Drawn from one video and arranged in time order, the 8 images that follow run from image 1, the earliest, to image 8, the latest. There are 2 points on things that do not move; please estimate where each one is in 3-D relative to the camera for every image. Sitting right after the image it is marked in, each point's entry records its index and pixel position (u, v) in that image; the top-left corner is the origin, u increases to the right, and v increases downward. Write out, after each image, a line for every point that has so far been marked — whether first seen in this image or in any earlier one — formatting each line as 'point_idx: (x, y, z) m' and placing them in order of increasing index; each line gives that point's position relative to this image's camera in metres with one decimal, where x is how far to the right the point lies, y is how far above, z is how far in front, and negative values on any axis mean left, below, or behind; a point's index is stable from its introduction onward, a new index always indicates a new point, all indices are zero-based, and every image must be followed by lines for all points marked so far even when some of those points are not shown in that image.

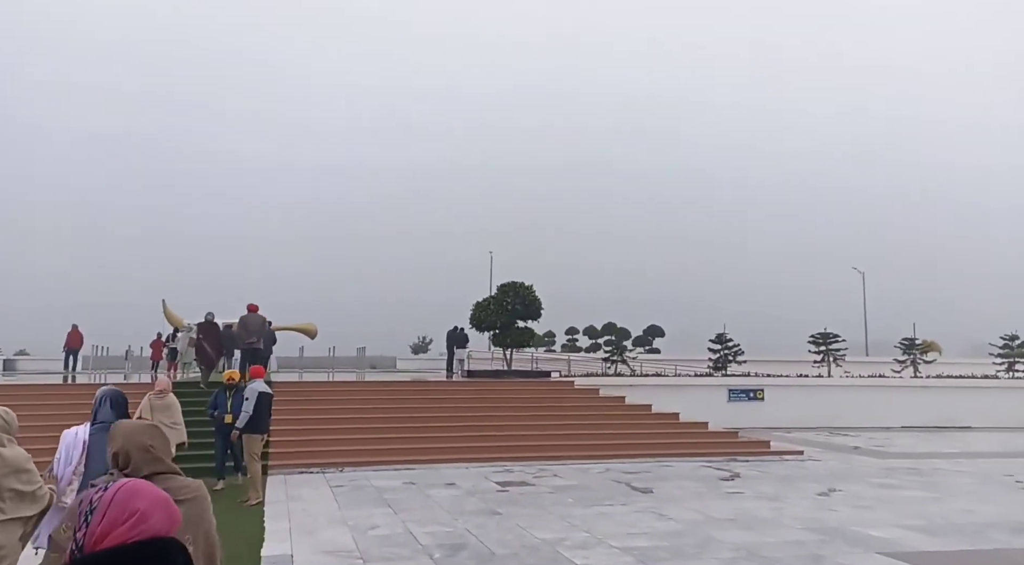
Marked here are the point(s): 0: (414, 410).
0: (-1.9, -2.4, +14.5) m
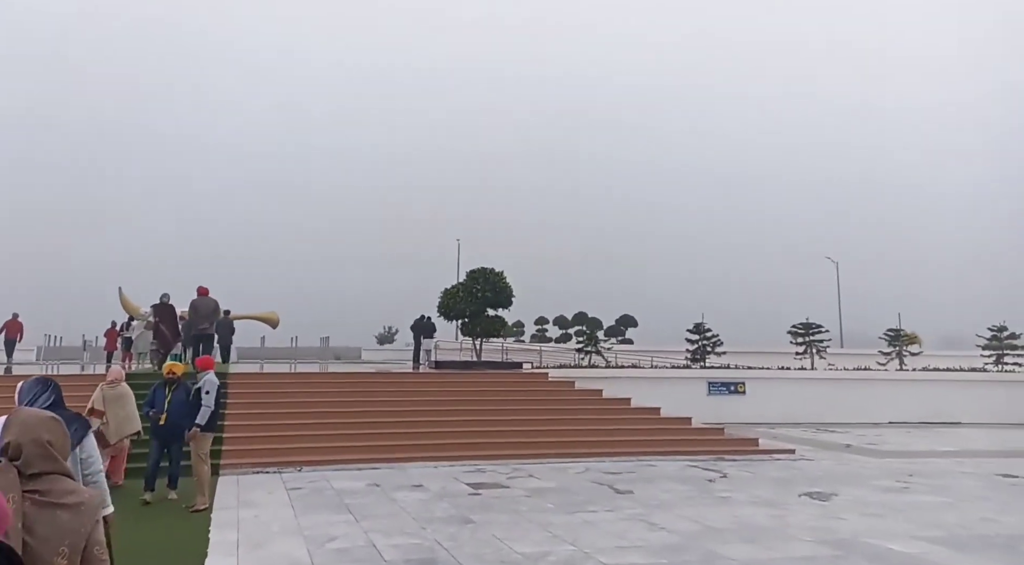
0: (-2.4, -2.2, +13.5) m
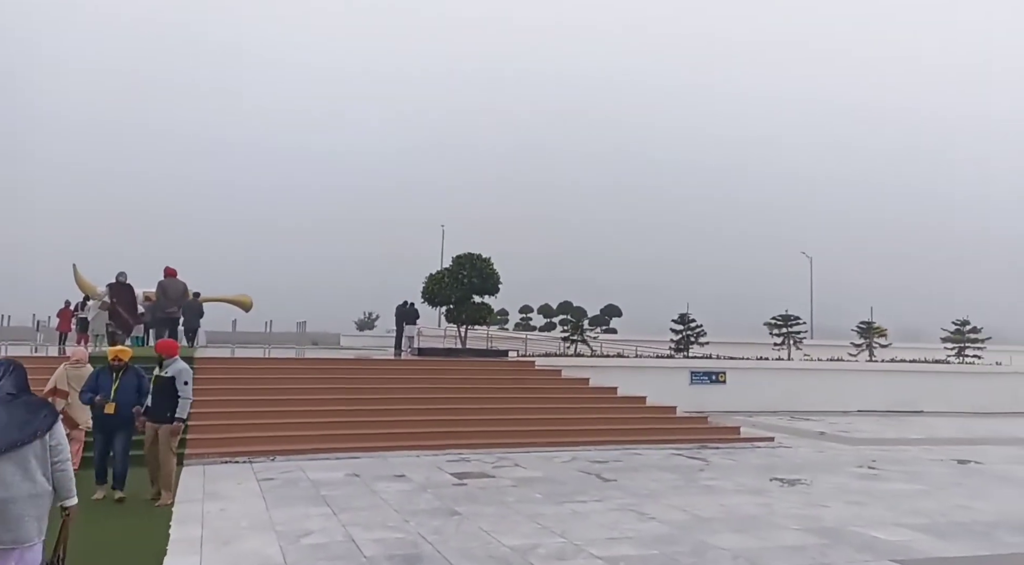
0: (-2.7, -1.9, +13.3) m
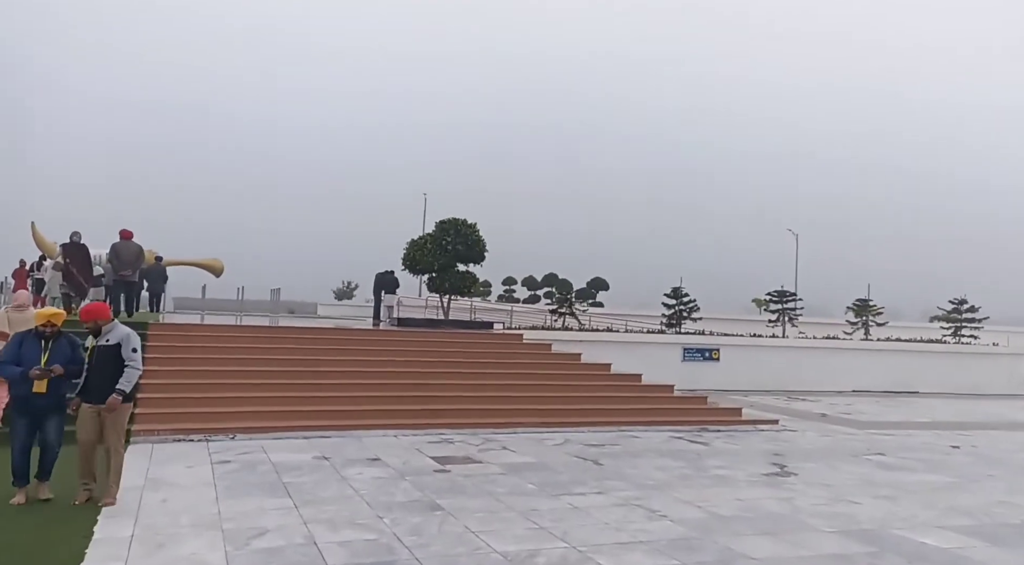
0: (-2.9, -1.3, +12.3) m
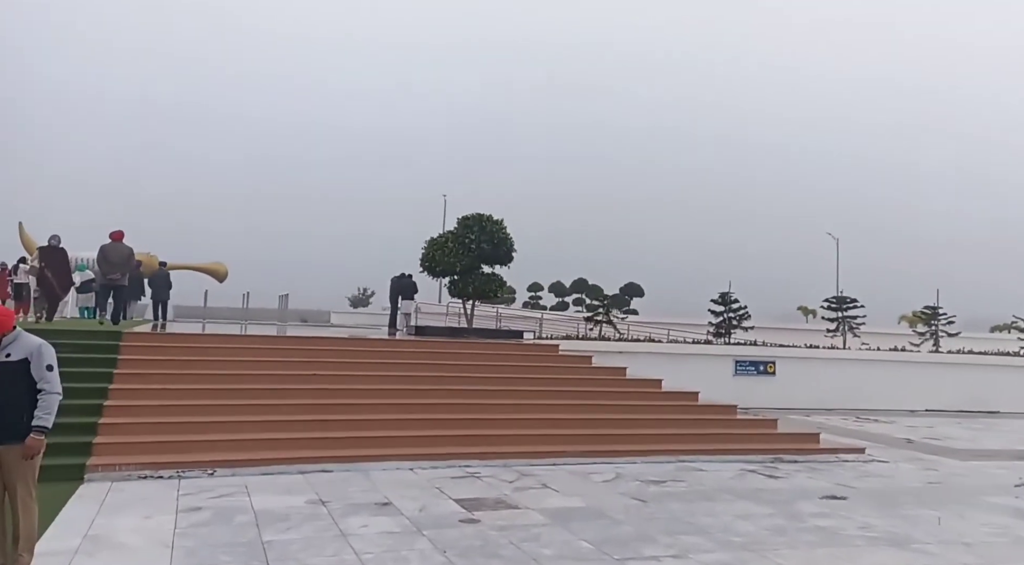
0: (-2.4, -1.4, +10.7) m
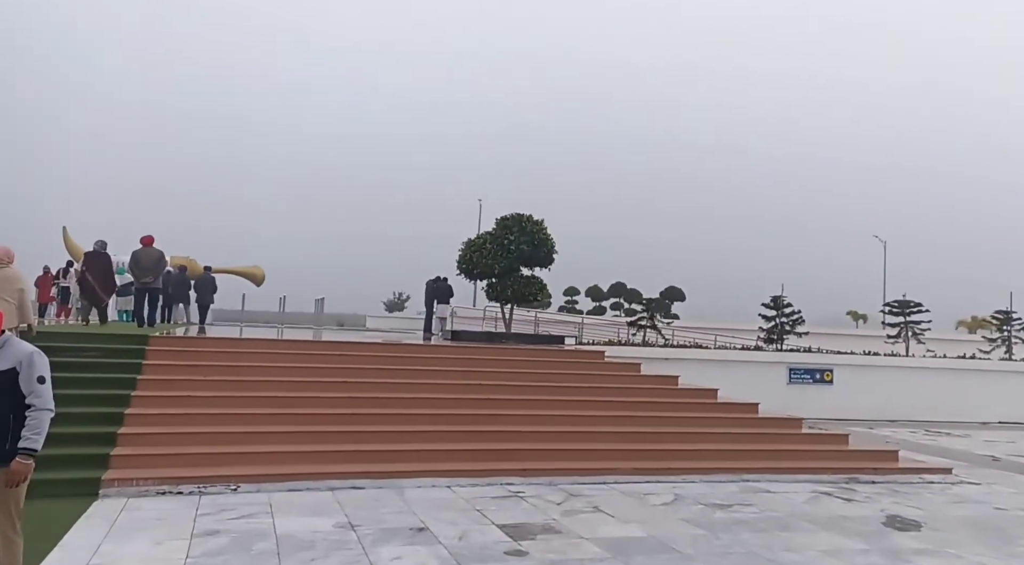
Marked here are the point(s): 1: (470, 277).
0: (-1.8, -1.4, +10.0) m
1: (-0.9, +0.1, +16.0) m
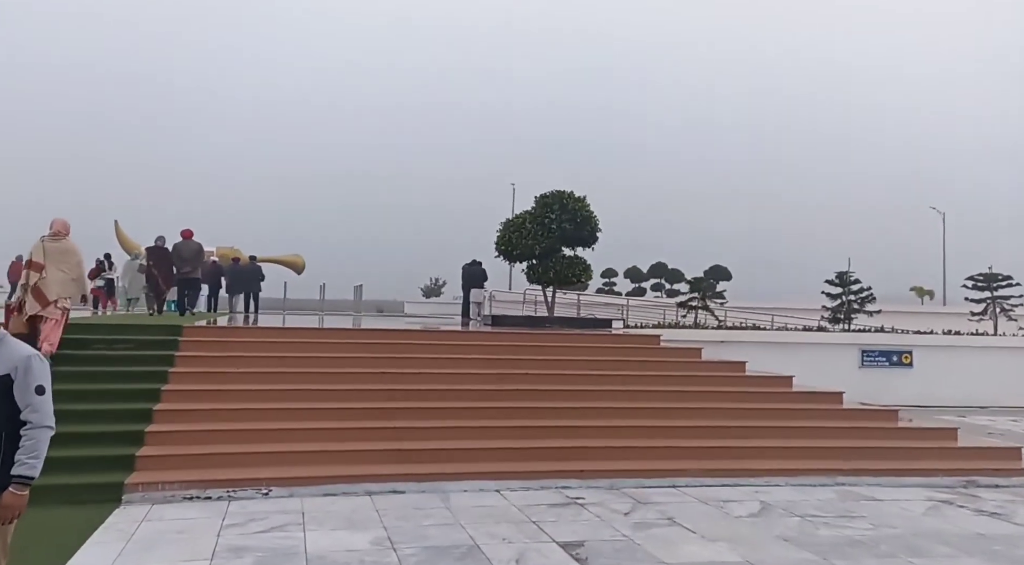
0: (-1.3, -1.1, +8.9) m
1: (-0.1, +0.5, +14.8) m
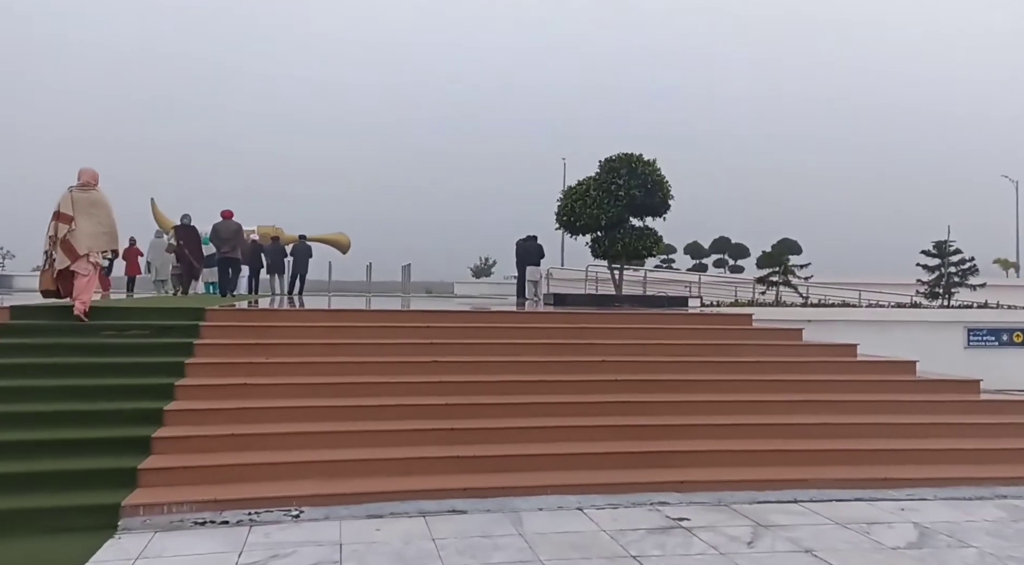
0: (-0.5, -0.9, +7.8) m
1: (+1.0, +0.9, +13.6) m
